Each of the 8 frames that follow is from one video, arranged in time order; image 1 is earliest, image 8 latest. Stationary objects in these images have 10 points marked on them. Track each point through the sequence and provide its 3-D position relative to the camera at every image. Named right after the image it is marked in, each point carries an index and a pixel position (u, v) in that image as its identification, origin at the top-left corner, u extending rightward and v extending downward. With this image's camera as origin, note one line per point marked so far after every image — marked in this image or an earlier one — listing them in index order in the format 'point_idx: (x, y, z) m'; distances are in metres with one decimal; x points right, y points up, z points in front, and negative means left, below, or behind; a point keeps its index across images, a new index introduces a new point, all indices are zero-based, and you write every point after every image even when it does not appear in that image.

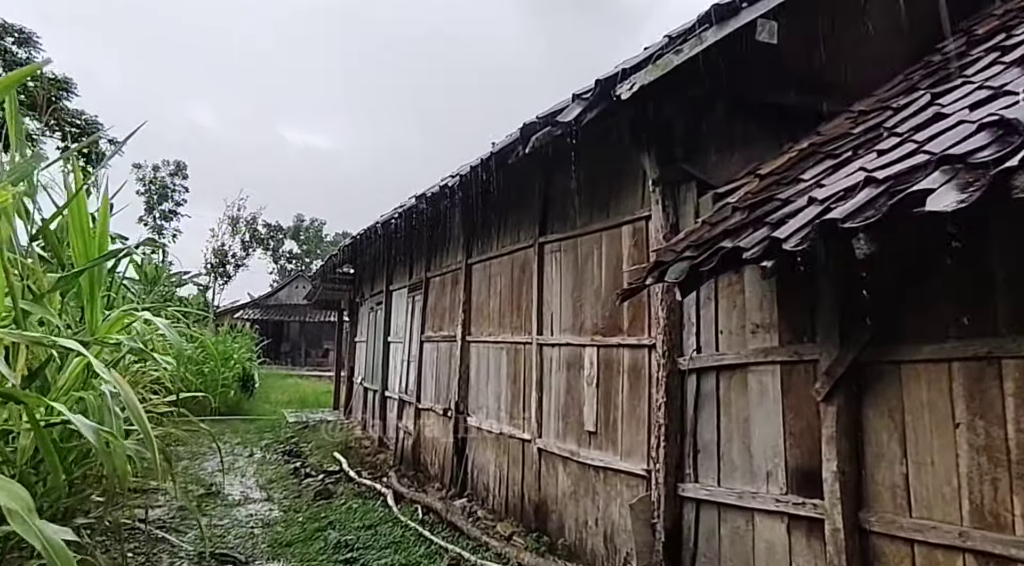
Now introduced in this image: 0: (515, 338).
0: (0.0, -0.2, +3.4) m
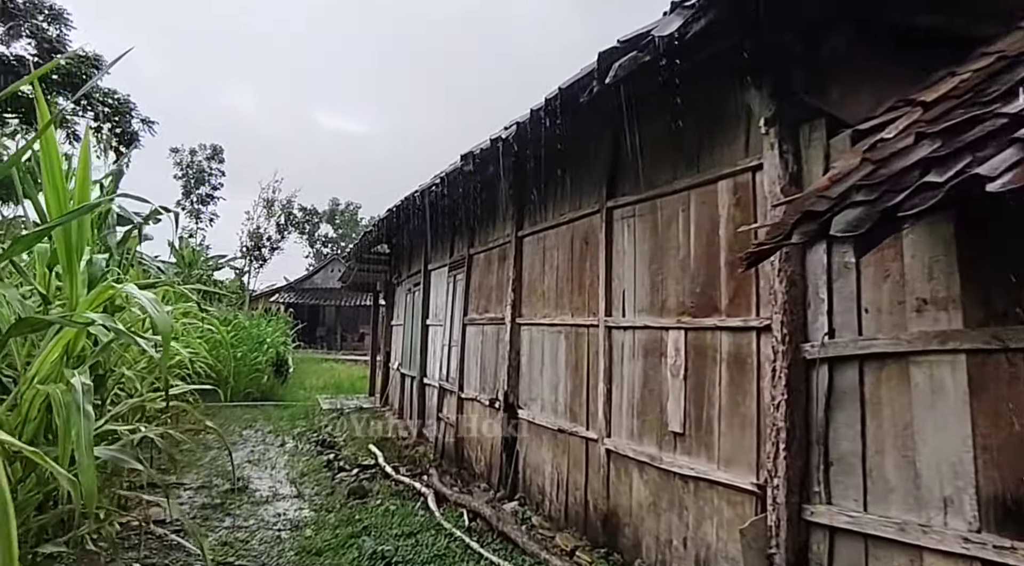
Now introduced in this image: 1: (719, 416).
0: (+0.3, -0.1, +2.9) m
1: (+0.6, -0.4, +2.1) m
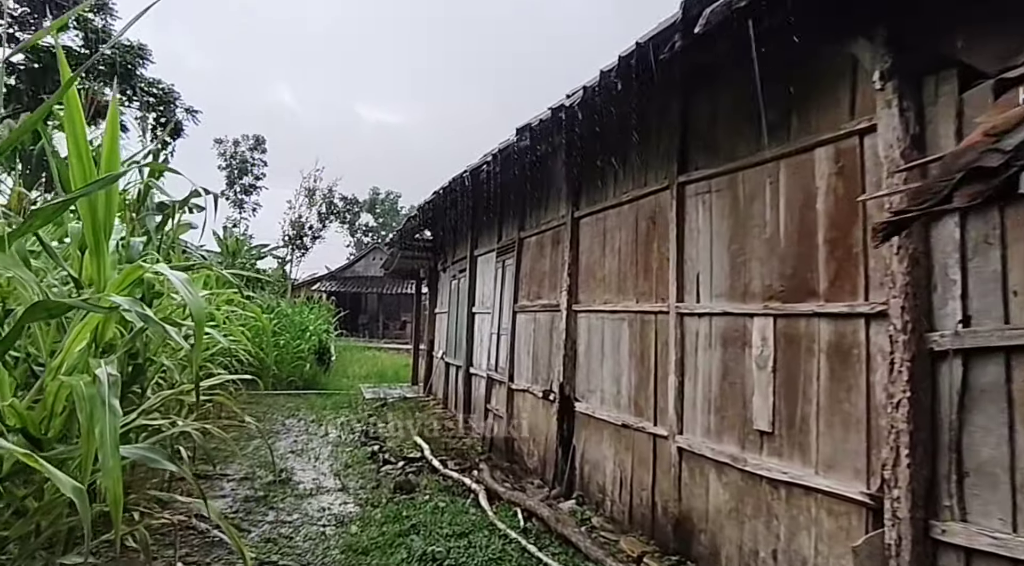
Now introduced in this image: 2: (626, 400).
0: (+0.5, -0.1, +2.7) m
1: (+0.7, -0.3, +1.8) m
2: (+0.4, -0.4, +2.8) m
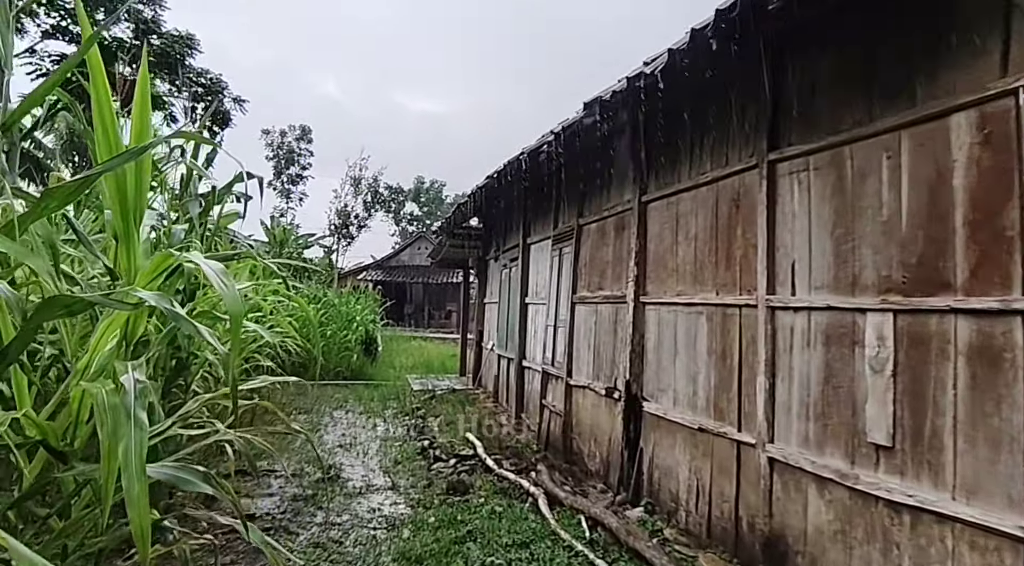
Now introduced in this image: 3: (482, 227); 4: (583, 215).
0: (+0.7, -0.1, +2.4) m
1: (+0.9, -0.3, +1.5) m
2: (+0.7, -0.4, +2.6) m
3: (-0.3, +0.5, +7.3) m
4: (+0.4, +0.4, +3.9) m
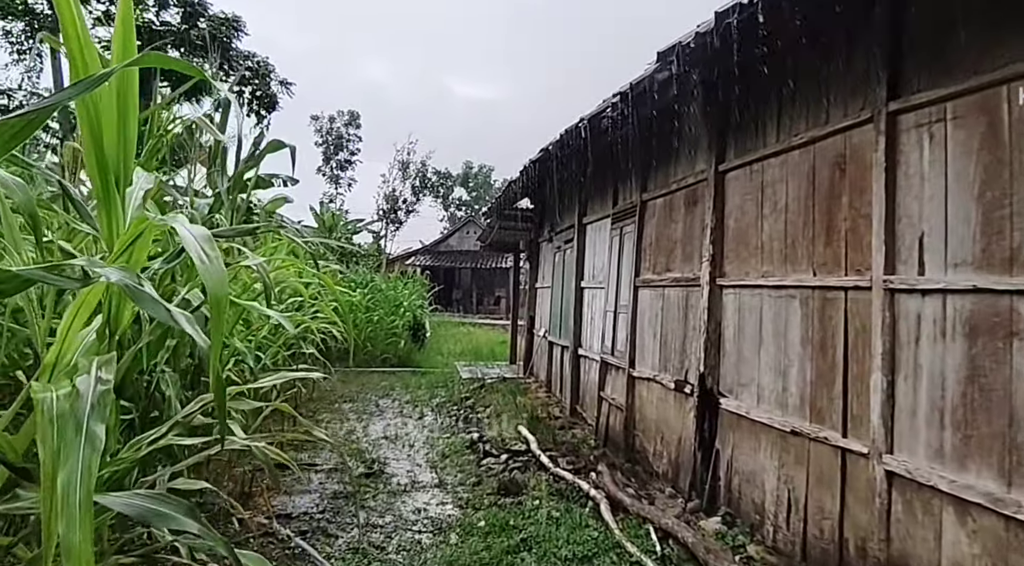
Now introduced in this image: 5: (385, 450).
0: (+0.9, 0.0, +2.1) m
1: (+1.0, -0.3, +1.2) m
2: (+0.8, -0.3, +2.2) m
3: (+0.2, +0.7, +7.0) m
4: (+0.6, +0.4, +3.6) m
5: (-0.7, -1.0, +4.4) m
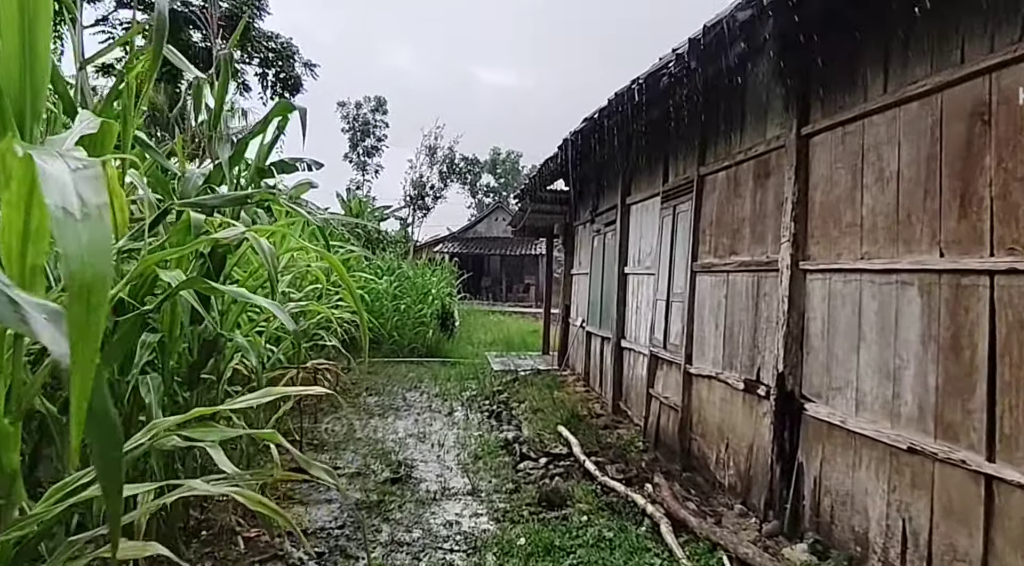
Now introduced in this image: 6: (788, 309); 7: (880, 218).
0: (+1.0, 0.0, +1.6) m
1: (+1.1, -0.2, +0.7) m
2: (+1.0, -0.3, +1.8) m
3: (+0.5, +0.8, +6.6) m
4: (+0.8, +0.5, +3.2) m
5: (-0.5, -0.9, +4.1) m
6: (+0.9, -0.1, +2.4) m
7: (+1.0, +0.2, +2.0) m
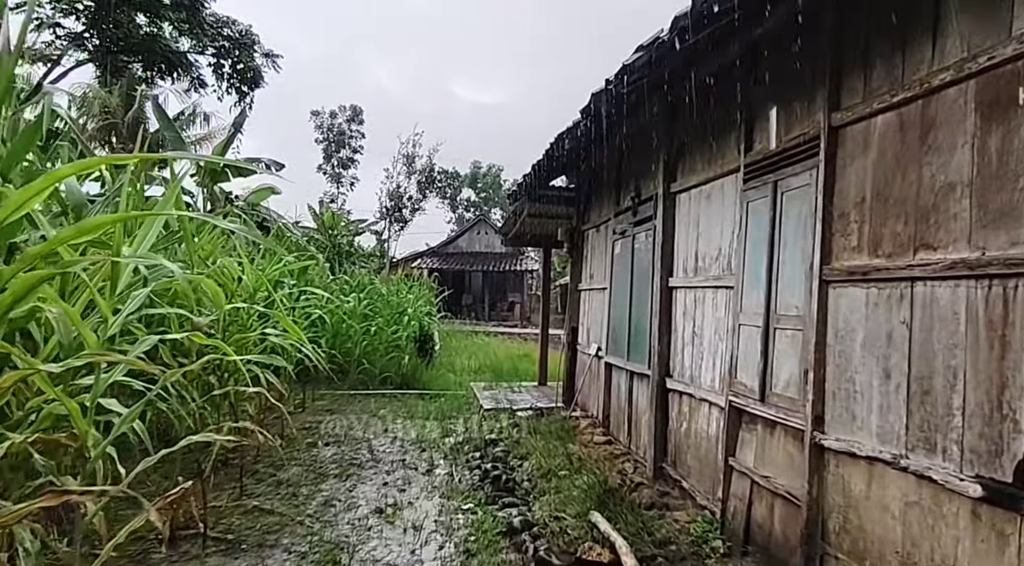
0: (+1.1, 0.0, +0.4) m
1: (+1.2, -0.2, -0.5) m
2: (+1.0, -0.3, +0.6) m
3: (+0.4, +0.7, +5.4) m
4: (+0.9, +0.5, +1.9) m
5: (-0.5, -1.0, +2.8) m
6: (+0.9, -0.1, +1.1) m
7: (+1.0, +0.2, +0.7) m
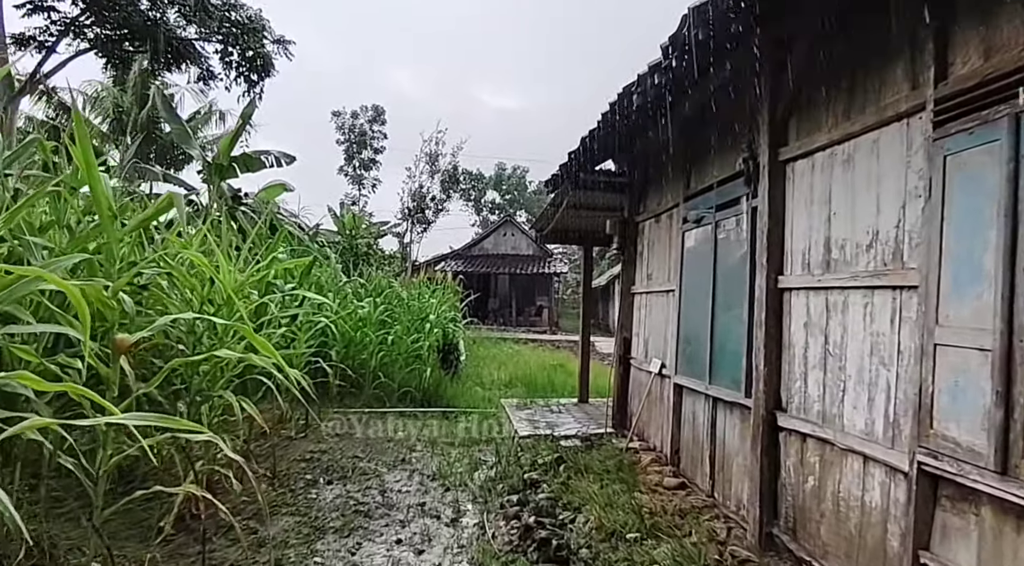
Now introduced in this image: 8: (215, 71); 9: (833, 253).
0: (+1.2, +0.1, -0.5) m
1: (+1.3, -0.2, -1.4) m
2: (+1.1, -0.3, -0.3) m
3: (+0.7, +0.7, +4.5) m
4: (+1.0, +0.5, +1.0) m
5: (-0.3, -1.0, +1.9) m
6: (+1.0, -0.1, +0.2) m
7: (+1.1, +0.2, -0.2) m
8: (-4.0, +2.9, +10.2) m
9: (+0.9, +0.1, +2.2) m
